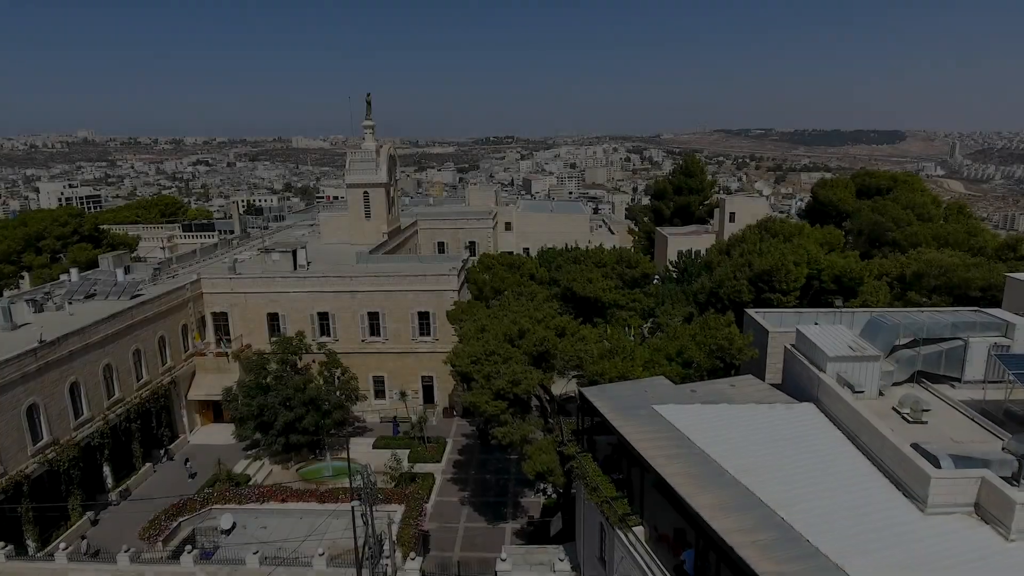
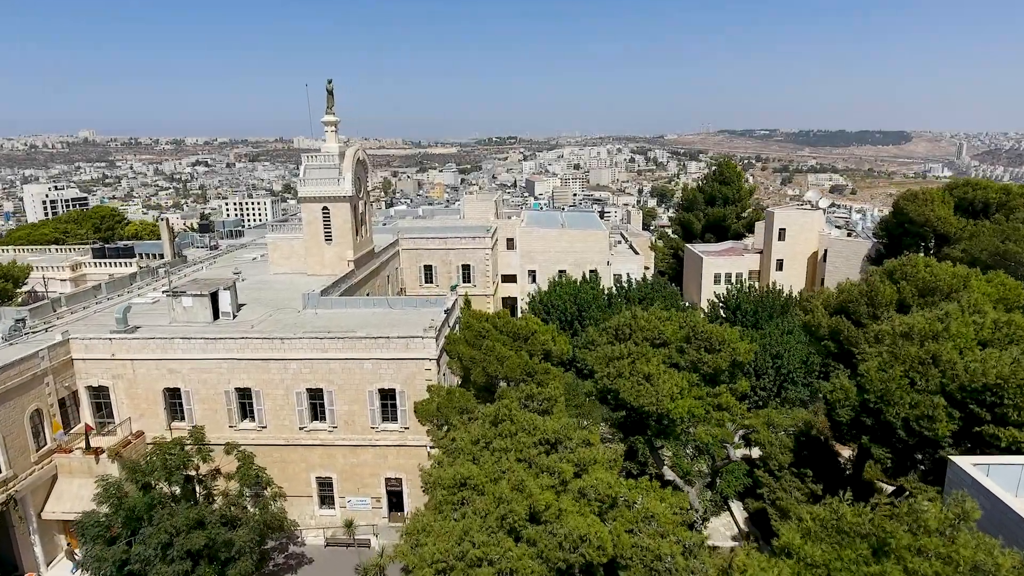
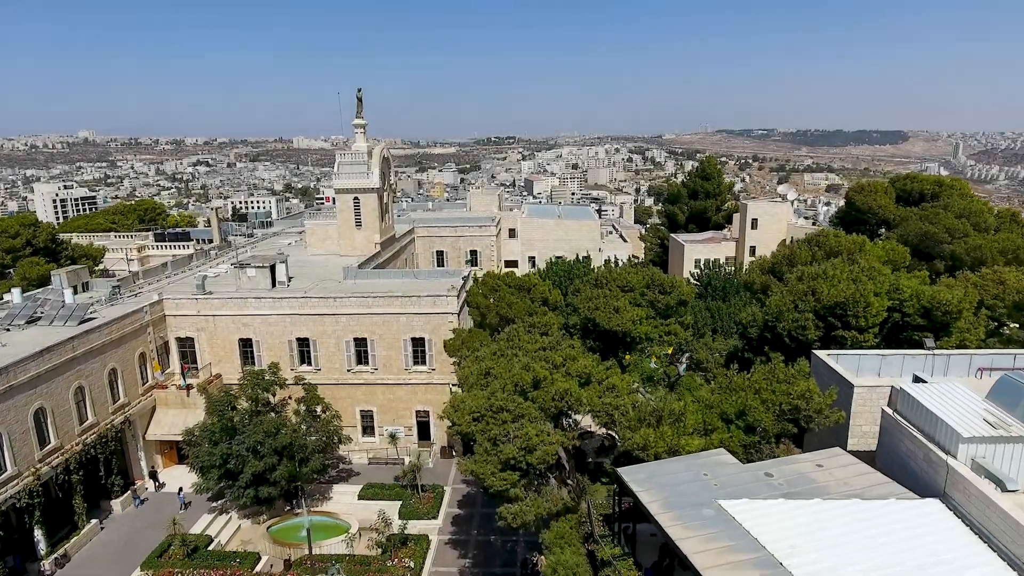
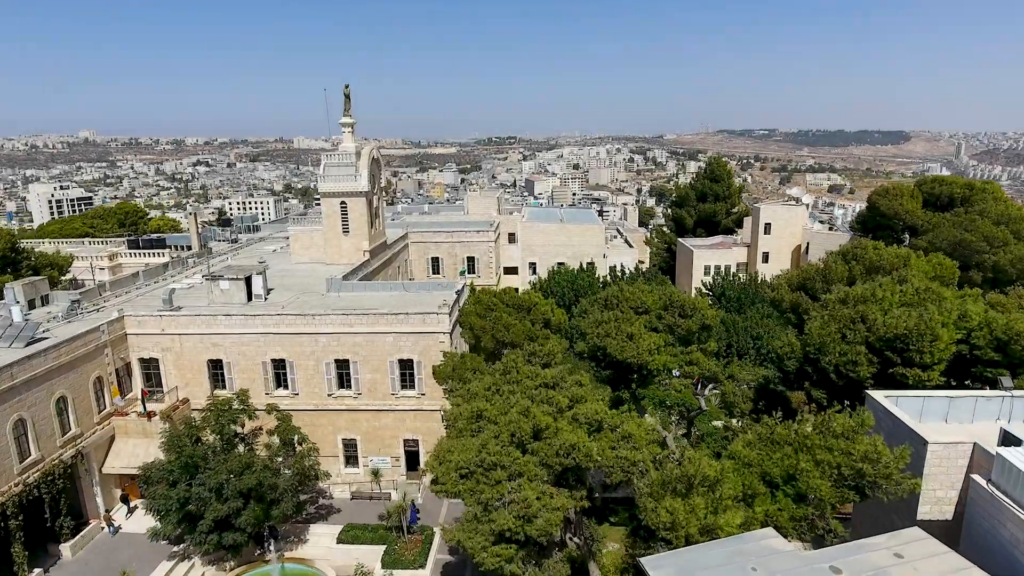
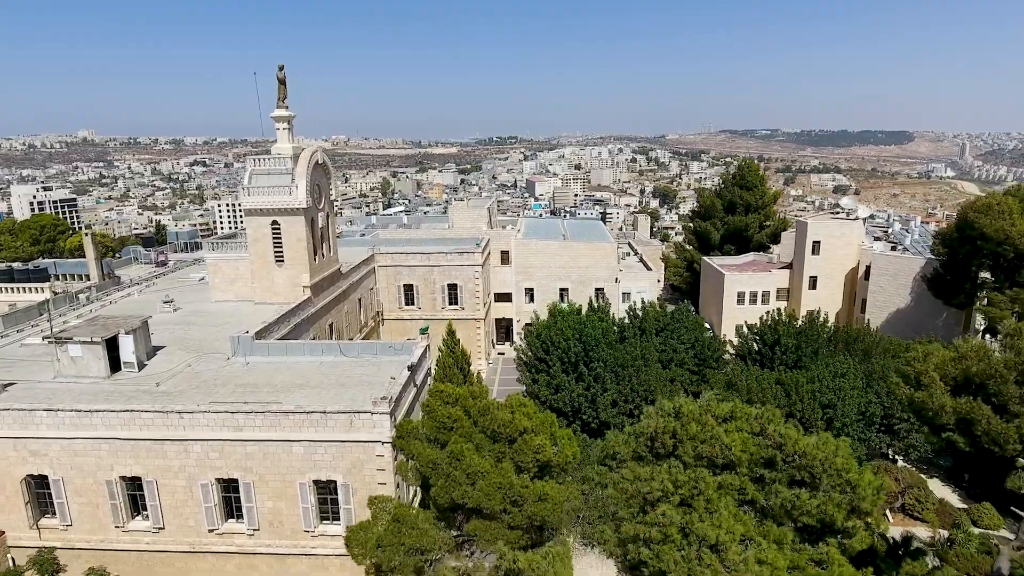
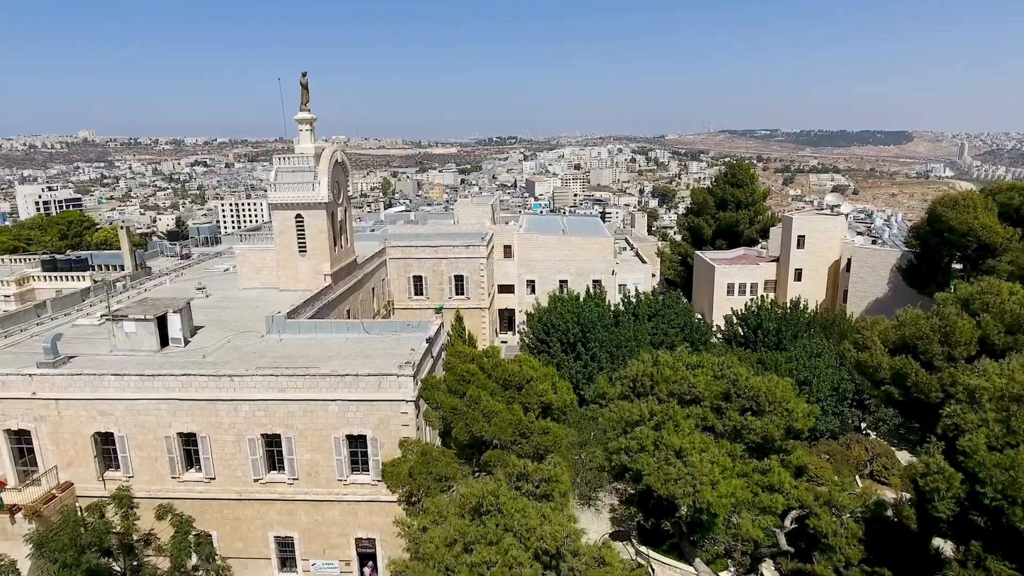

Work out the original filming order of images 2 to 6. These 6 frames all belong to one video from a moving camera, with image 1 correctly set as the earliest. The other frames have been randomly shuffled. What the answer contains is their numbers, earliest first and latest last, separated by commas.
3, 4, 2, 6, 5
